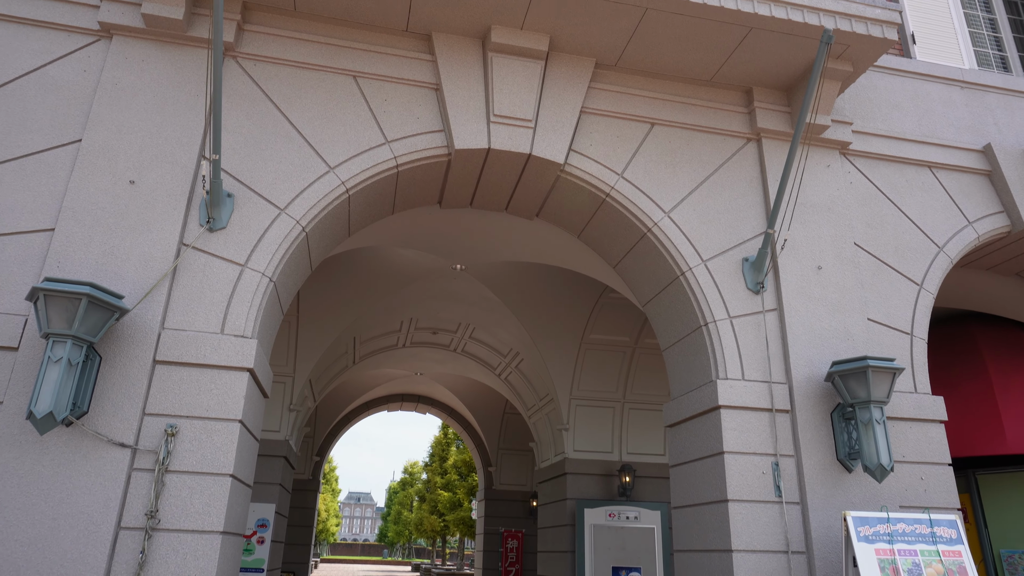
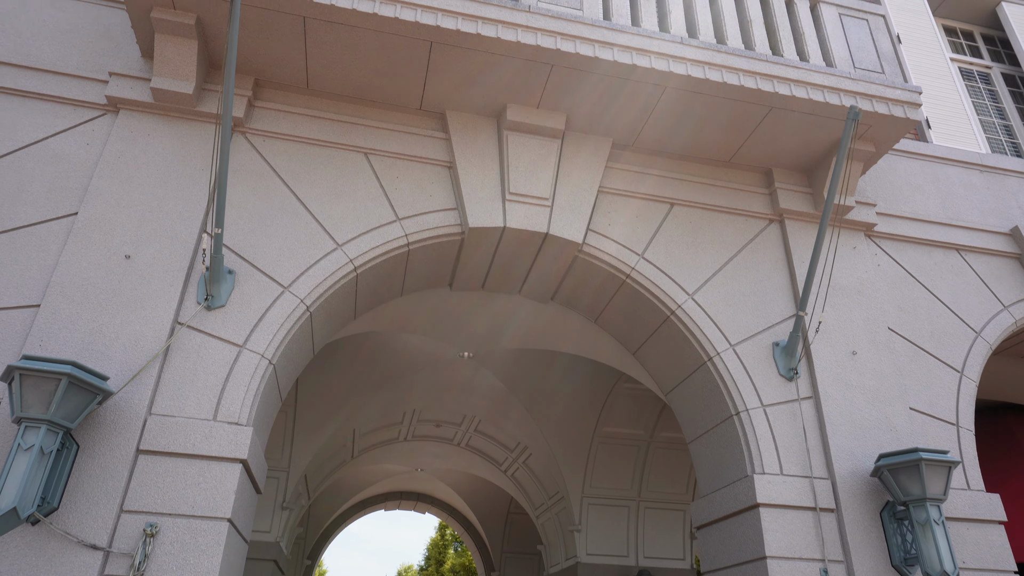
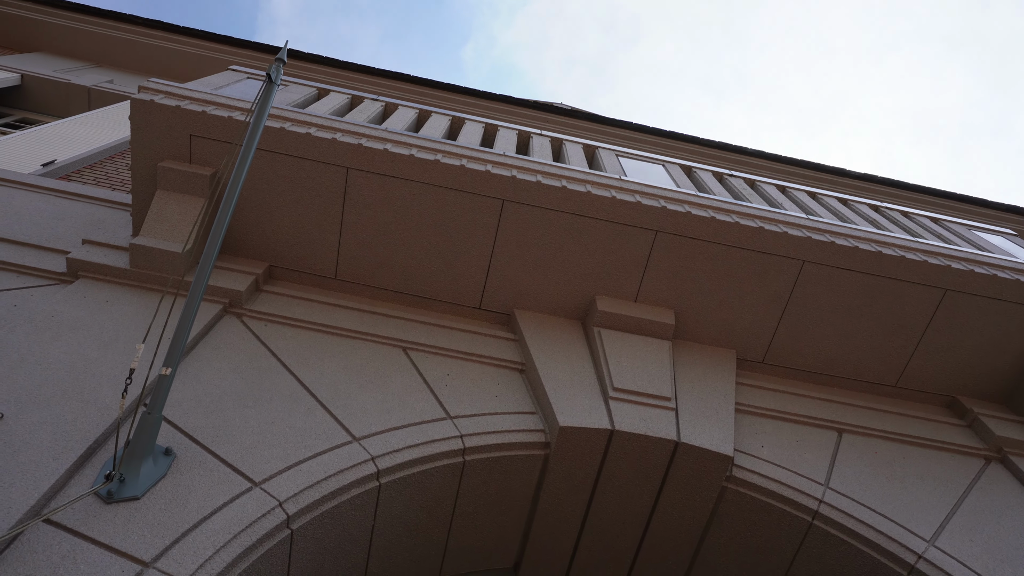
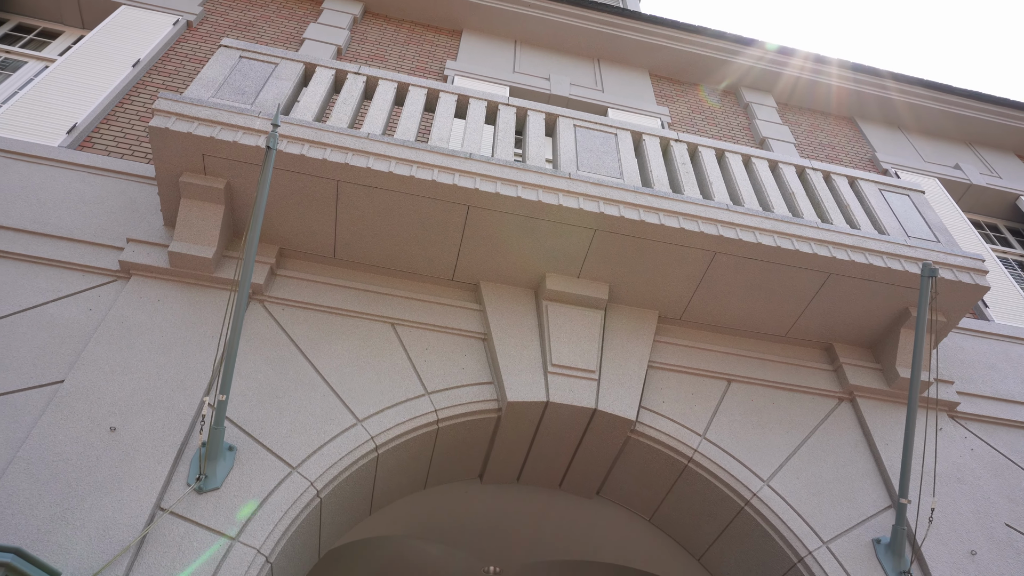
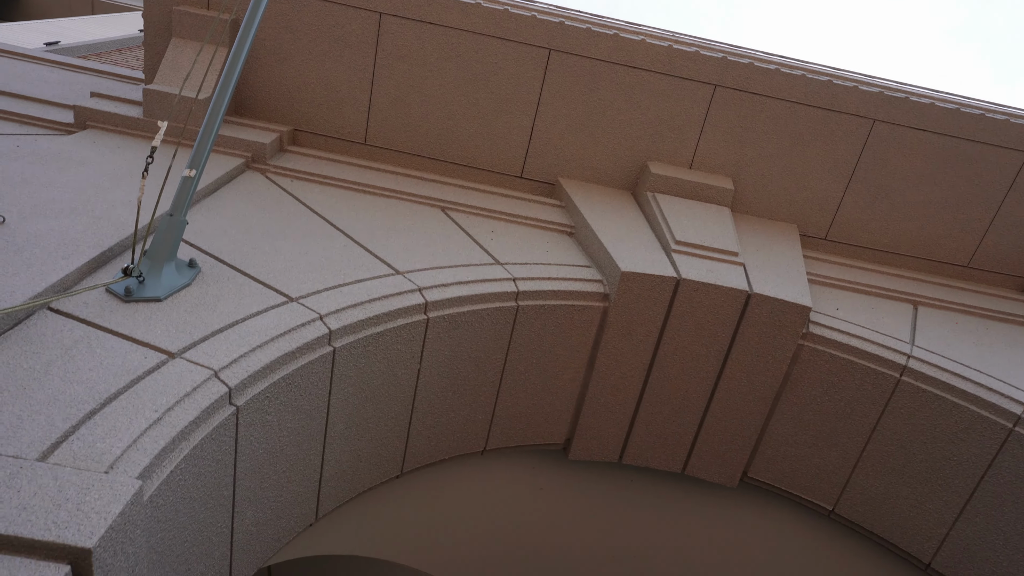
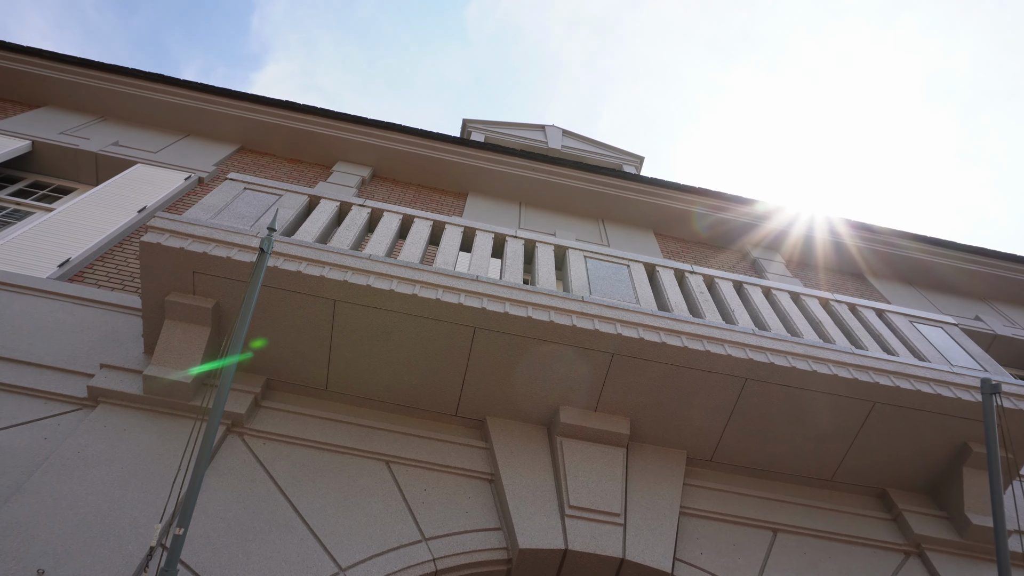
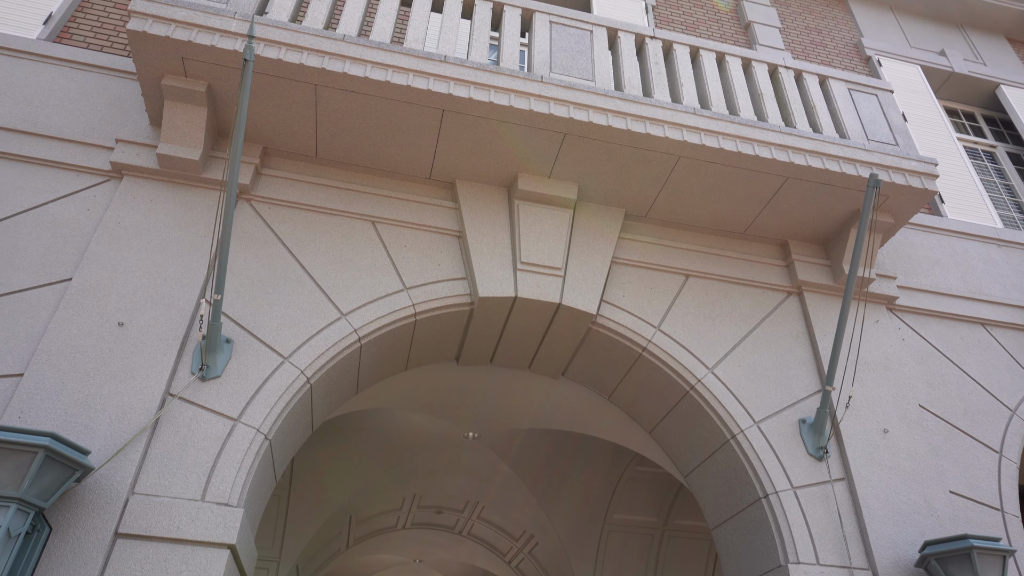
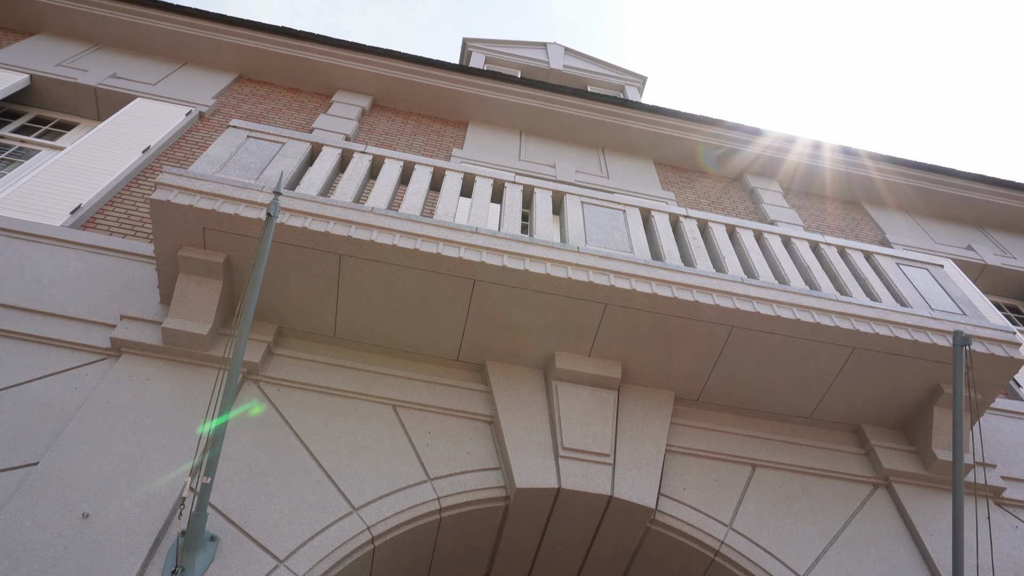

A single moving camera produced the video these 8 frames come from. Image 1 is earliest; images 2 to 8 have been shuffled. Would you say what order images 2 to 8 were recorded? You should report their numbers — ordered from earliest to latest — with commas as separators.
2, 7, 4, 8, 6, 3, 5
